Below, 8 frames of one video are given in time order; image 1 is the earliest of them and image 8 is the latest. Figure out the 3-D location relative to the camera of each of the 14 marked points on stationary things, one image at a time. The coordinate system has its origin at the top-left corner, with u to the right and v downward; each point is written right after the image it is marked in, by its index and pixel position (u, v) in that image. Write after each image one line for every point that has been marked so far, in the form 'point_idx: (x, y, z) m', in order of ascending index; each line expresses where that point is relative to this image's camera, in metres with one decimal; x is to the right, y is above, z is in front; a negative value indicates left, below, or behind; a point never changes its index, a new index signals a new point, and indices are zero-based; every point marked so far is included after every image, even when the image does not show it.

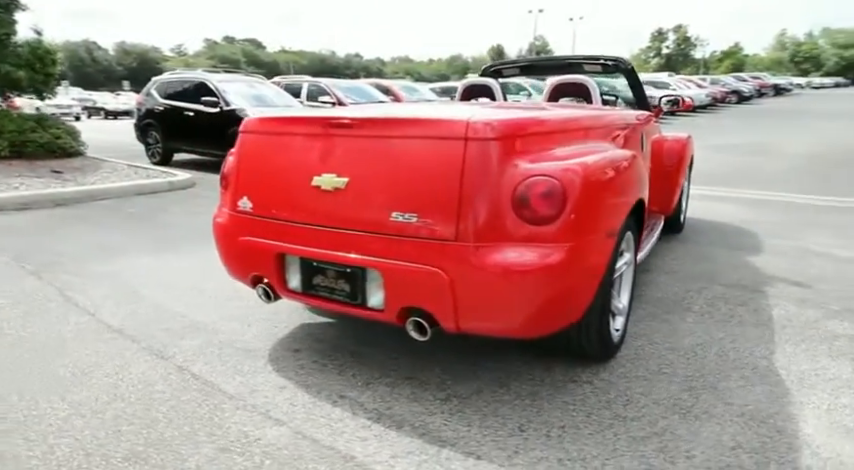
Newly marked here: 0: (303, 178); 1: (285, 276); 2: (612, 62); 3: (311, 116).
0: (-0.6, +0.3, +2.4) m
1: (-0.6, -0.2, +2.5) m
2: (+1.4, +1.3, +4.2) m
3: (-0.5, +0.5, +2.4) m
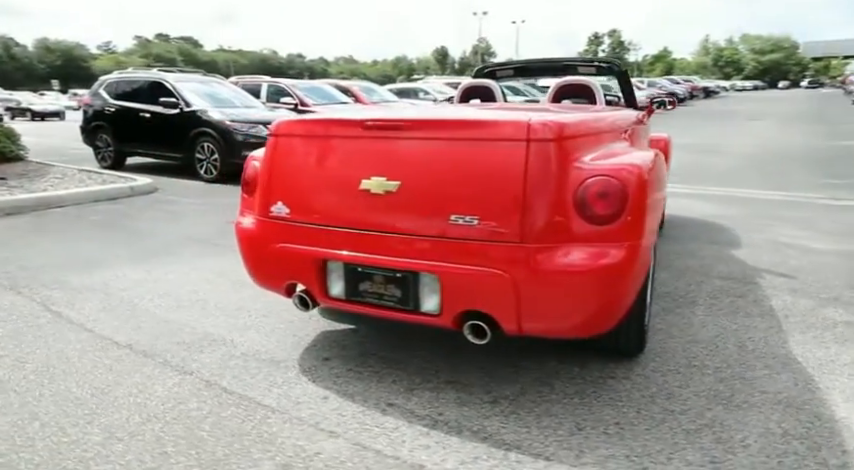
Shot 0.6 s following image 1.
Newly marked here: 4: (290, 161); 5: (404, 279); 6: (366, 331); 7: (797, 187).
0: (-0.4, +0.2, +2.3) m
1: (-0.4, -0.2, +2.4) m
2: (+1.4, +1.3, +4.3) m
3: (-0.3, +0.5, +2.4) m
4: (-0.6, +0.3, +2.5) m
5: (-0.1, -0.2, +2.2) m
6: (-0.3, -0.5, +3.1) m
7: (+5.6, +0.7, +8.4) m
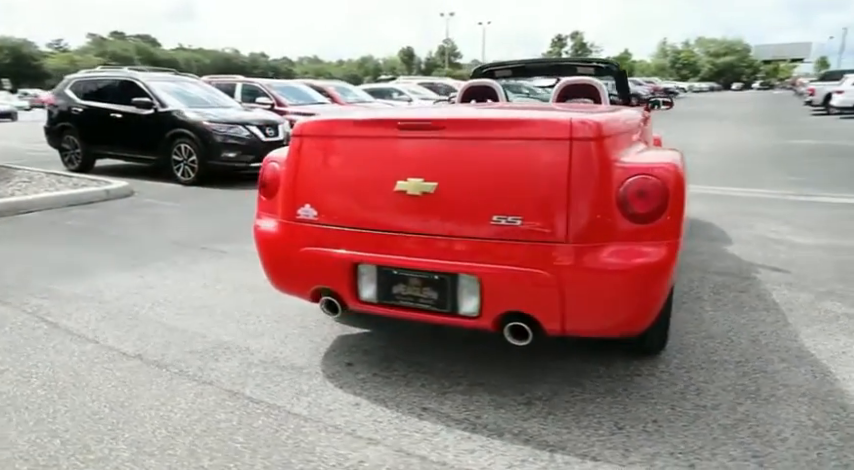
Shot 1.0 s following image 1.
0: (-0.2, +0.2, +2.3) m
1: (-0.3, -0.2, +2.4) m
2: (+1.4, +1.3, +4.3) m
3: (-0.2, +0.5, +2.3) m
4: (-0.5, +0.3, +2.4) m
5: (+0.1, -0.2, +2.2) m
6: (-0.2, -0.6, +3.1) m
7: (+5.4, +0.8, +8.7) m
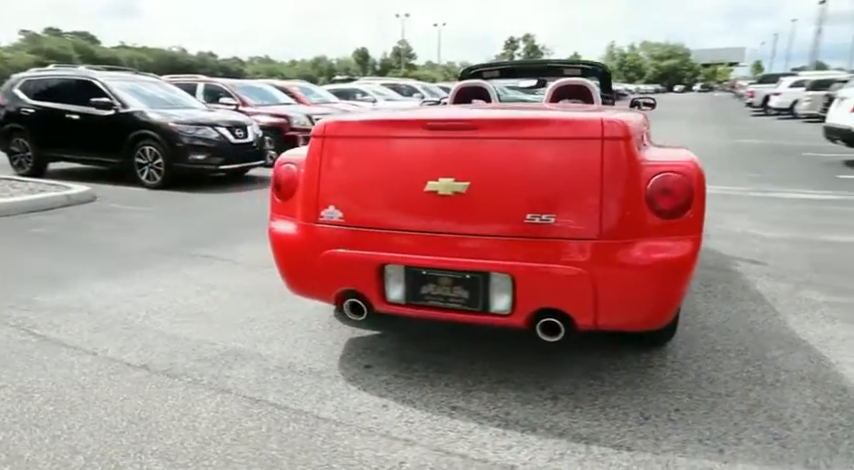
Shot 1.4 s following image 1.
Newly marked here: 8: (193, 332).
0: (-0.1, +0.2, +2.3) m
1: (-0.2, -0.2, +2.4) m
2: (+1.3, +1.4, +4.5) m
3: (-0.1, +0.5, +2.3) m
4: (-0.4, +0.3, +2.4) m
5: (+0.2, -0.2, +2.2) m
6: (-0.2, -0.6, +3.1) m
7: (+4.9, +0.9, +9.1) m
8: (-1.3, -0.6, +3.2) m
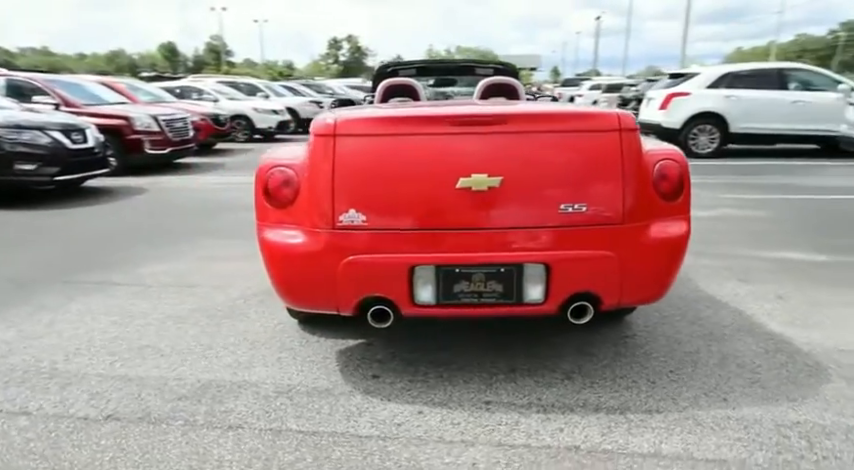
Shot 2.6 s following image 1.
0: (0.0, +0.2, +2.2) m
1: (-0.1, -0.2, +2.3) m
2: (+0.6, +1.4, +4.7) m
3: (0.0, +0.5, +2.3) m
4: (-0.3, +0.3, +2.2) m
5: (+0.3, -0.2, +2.3) m
6: (-0.2, -0.6, +3.0) m
7: (+2.7, +1.2, +10.2) m
8: (-1.4, -0.6, +2.7) m
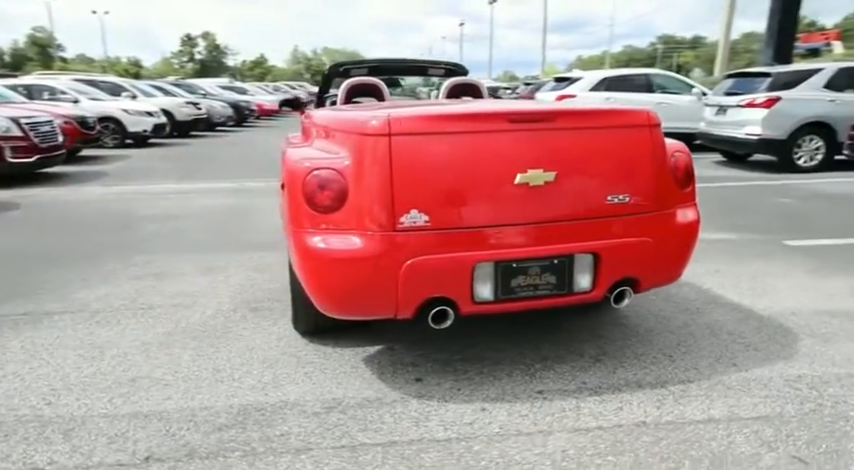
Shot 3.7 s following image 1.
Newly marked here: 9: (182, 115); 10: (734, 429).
0: (+0.2, +0.2, +2.2) m
1: (+0.2, -0.2, +2.3) m
2: (+0.2, +1.5, +4.8) m
3: (+0.2, +0.5, +2.3) m
4: (-0.1, +0.3, +2.2) m
5: (+0.6, -0.1, +2.3) m
6: (-0.1, -0.6, +2.9) m
7: (+1.0, +1.2, +10.6) m
8: (-1.2, -0.7, +2.4) m
9: (-8.0, +3.9, +18.0) m
10: (+1.2, -0.8, +2.2) m
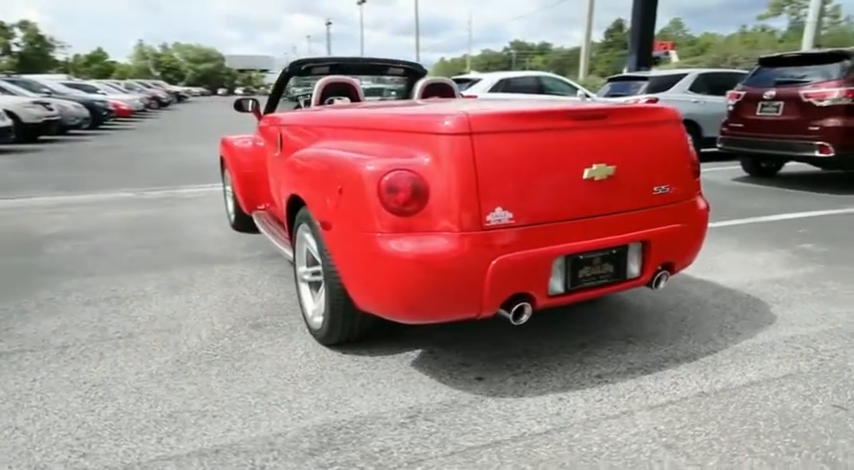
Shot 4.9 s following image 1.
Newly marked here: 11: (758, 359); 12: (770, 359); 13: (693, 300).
0: (+0.5, +0.3, +2.3) m
1: (+0.5, -0.2, +2.3) m
2: (-0.2, +1.5, +4.8) m
3: (+0.5, +0.5, +2.3) m
4: (+0.3, +0.3, +2.2) m
5: (+0.8, -0.1, +2.5) m
6: (+0.1, -0.6, +2.9) m
7: (-0.7, +1.2, +10.6) m
8: (-0.8, -0.8, +2.1) m
9: (-11.3, +3.4, +15.8) m
10: (+1.5, -0.7, +2.5) m
11: (+1.6, -0.6, +2.7) m
12: (+1.7, -0.6, +2.7) m
13: (+1.7, -0.4, +3.5) m
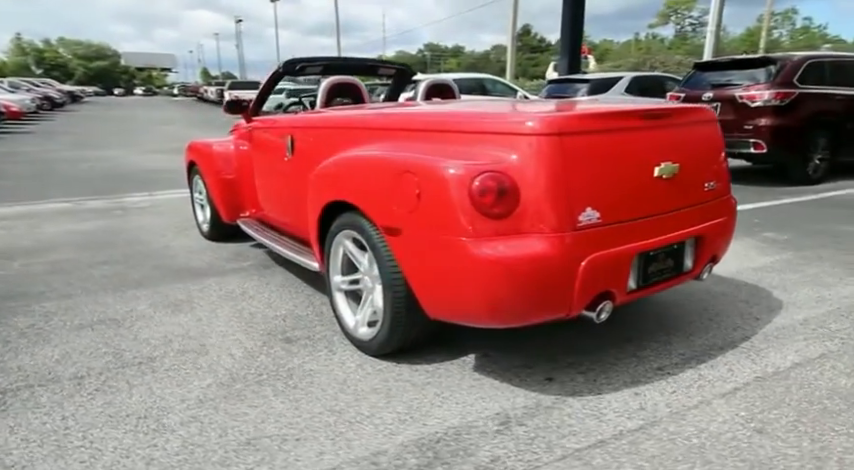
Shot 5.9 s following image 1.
0: (+0.9, +0.3, +2.3) m
1: (+0.8, -0.2, +2.4) m
2: (-0.2, +1.4, +4.7) m
3: (+0.8, +0.5, +2.4) m
4: (+0.6, +0.3, +2.2) m
5: (+1.2, -0.1, +2.6) m
6: (+0.3, -0.6, +2.8) m
7: (-1.6, +1.2, +10.4) m
8: (-0.4, -0.8, +2.0) m
9: (-12.9, +2.9, +14.0) m
10: (+1.9, -0.6, +2.6) m
11: (+1.9, -0.6, +2.9) m
12: (+2.0, -0.6, +2.9) m
13: (+1.8, -0.4, +3.7) m
